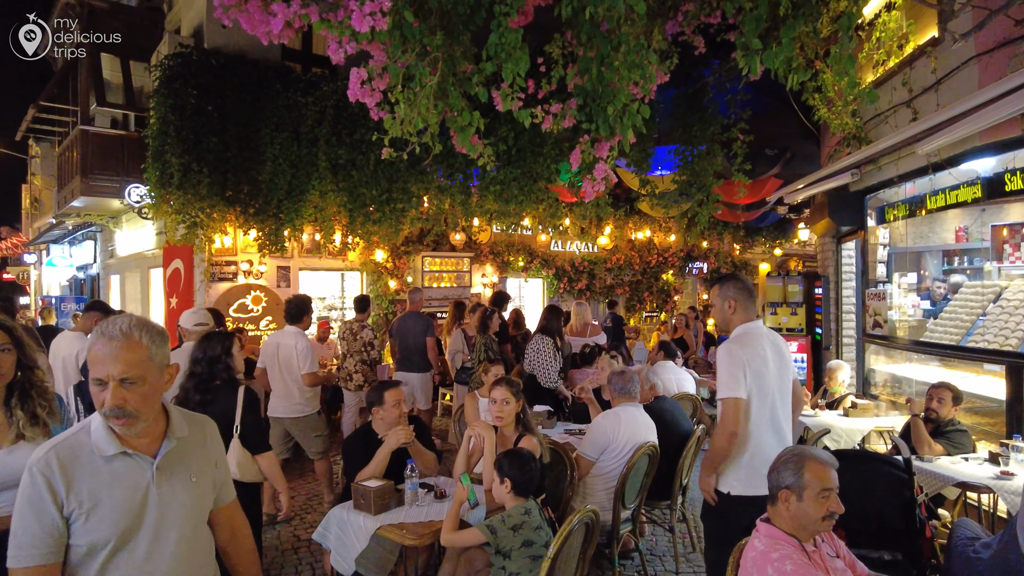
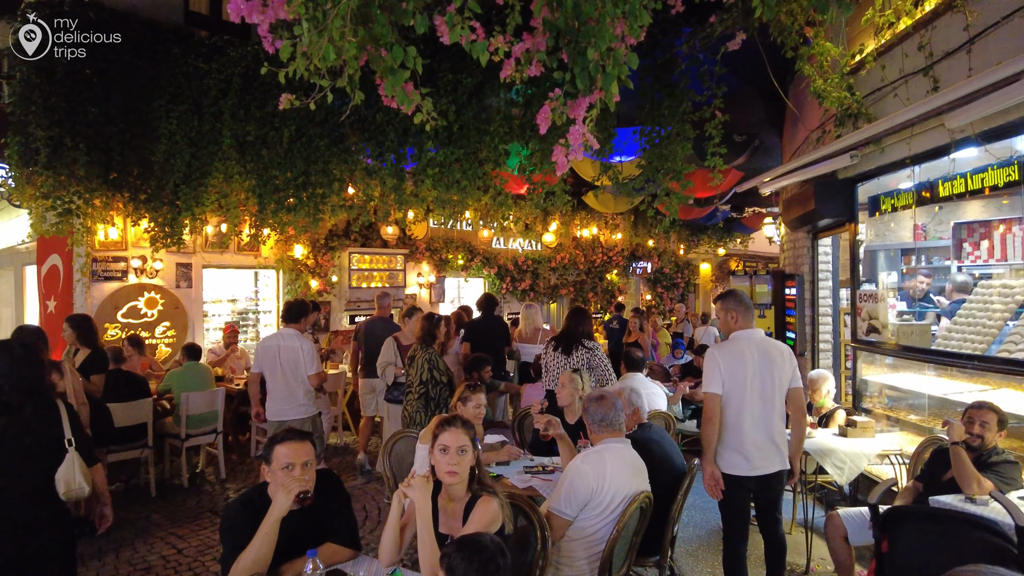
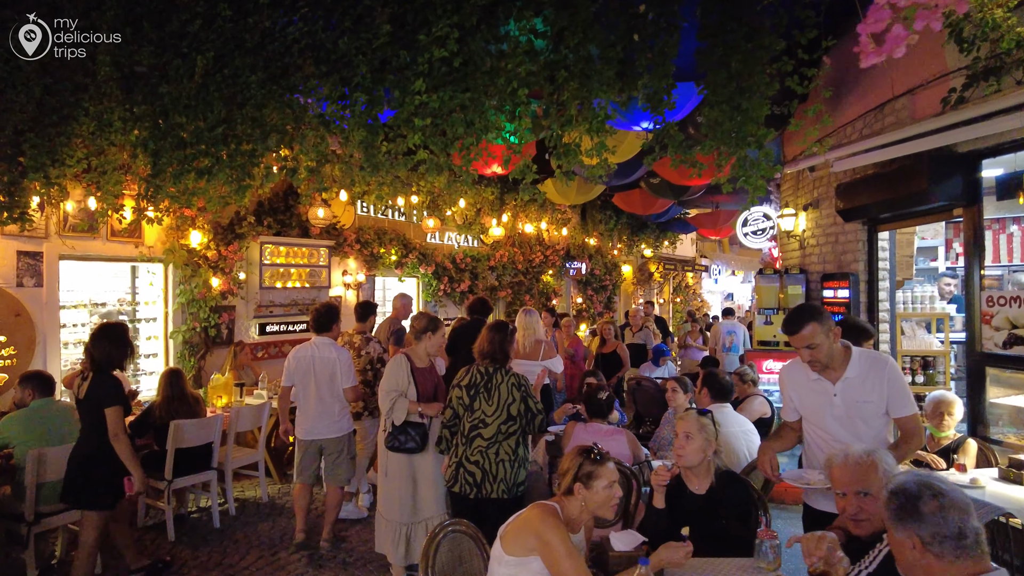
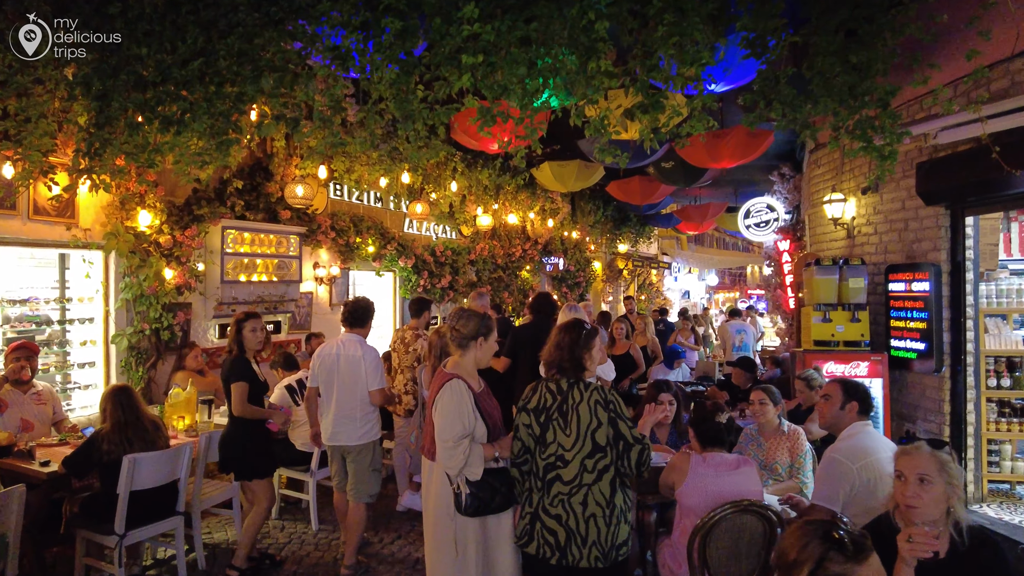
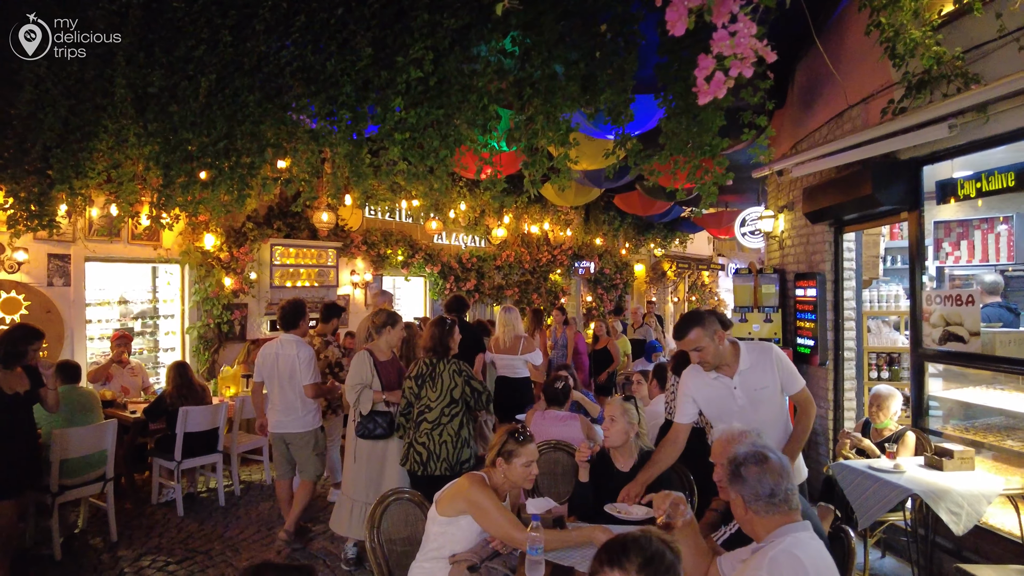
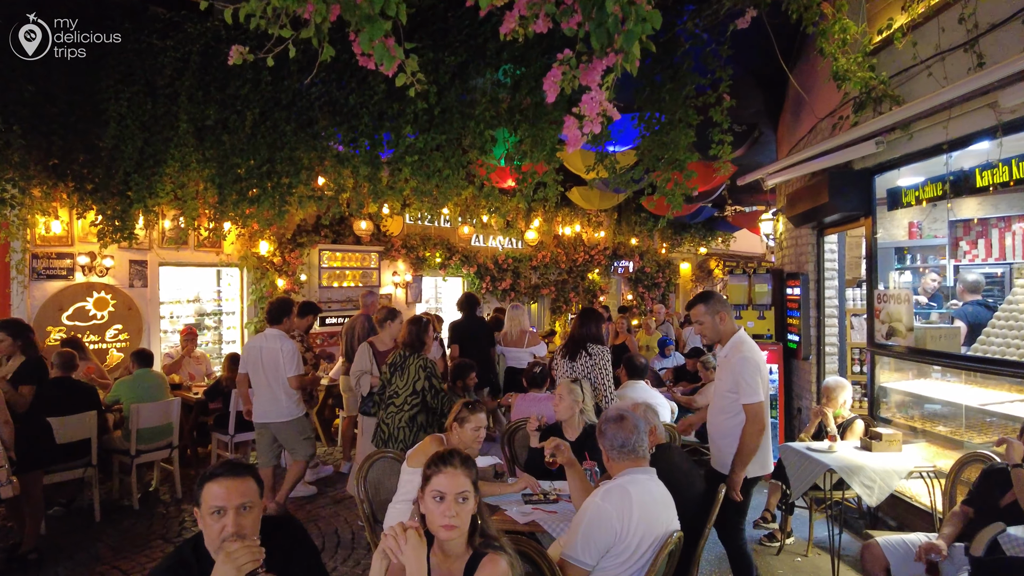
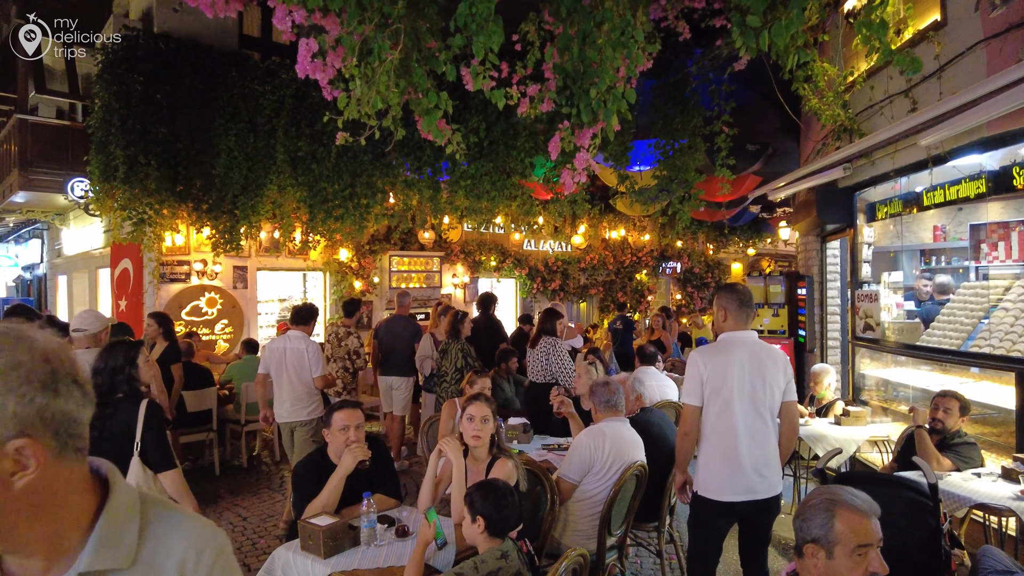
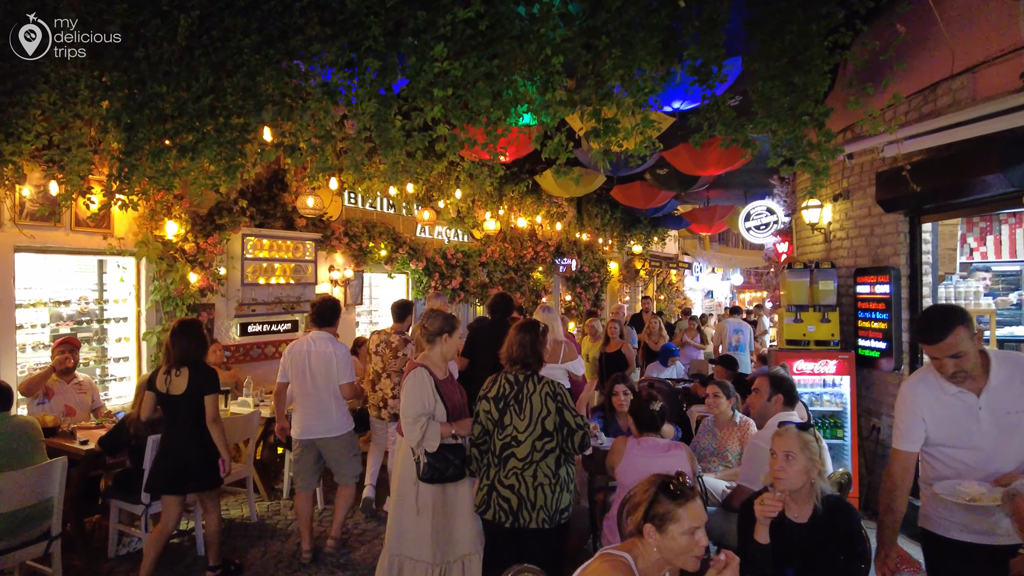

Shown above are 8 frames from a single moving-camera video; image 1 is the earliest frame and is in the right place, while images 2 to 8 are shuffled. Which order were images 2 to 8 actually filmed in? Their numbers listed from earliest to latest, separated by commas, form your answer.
7, 2, 6, 5, 3, 8, 4
